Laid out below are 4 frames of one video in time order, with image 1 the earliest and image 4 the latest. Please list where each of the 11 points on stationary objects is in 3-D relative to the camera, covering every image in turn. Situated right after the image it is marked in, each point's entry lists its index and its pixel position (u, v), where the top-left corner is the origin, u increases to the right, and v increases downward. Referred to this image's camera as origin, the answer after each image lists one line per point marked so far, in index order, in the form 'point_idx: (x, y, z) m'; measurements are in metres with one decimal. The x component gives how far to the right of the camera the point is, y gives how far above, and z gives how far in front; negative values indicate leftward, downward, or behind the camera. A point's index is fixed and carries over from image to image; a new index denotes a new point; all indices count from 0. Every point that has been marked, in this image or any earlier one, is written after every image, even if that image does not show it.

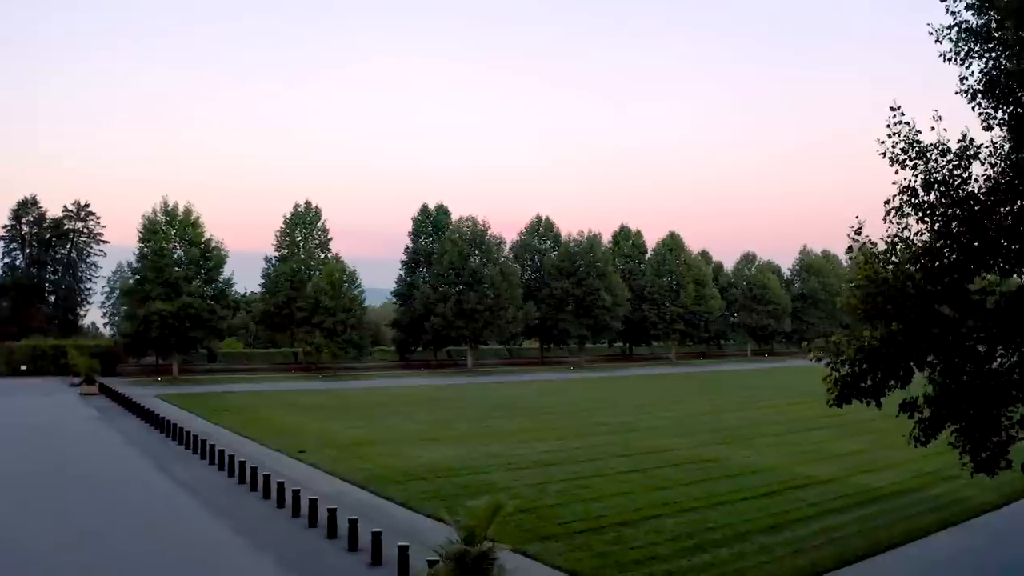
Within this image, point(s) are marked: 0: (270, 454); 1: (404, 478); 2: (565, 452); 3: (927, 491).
0: (-5.7, -4.0, +19.2) m
1: (-2.0, -3.6, +14.9) m
2: (+1.1, -3.5, +16.9) m
3: (+6.2, -3.1, +11.9) m
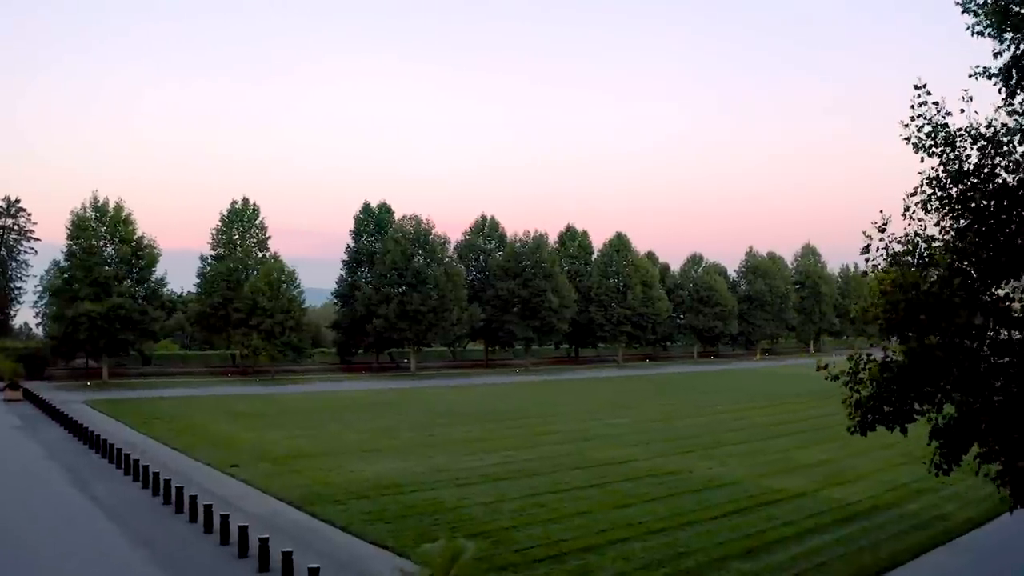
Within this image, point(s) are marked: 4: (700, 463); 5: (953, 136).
0: (-6.9, -4.0, +17.6) m
1: (-2.9, -3.6, +13.6) m
2: (+0.1, -3.5, +15.9) m
3: (+5.5, -3.1, +11.3) m
4: (+3.6, -3.4, +15.2) m
5: (+3.0, +1.0, +5.3) m
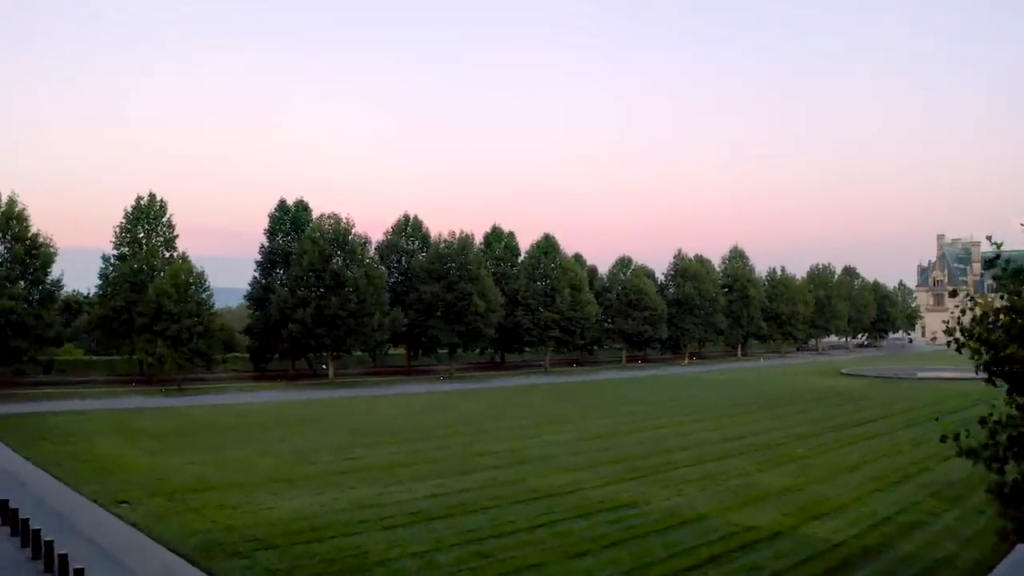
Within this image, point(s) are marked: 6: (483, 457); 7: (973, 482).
0: (-8.2, -4.2, +15.1) m
1: (-3.8, -3.7, +11.5) m
2: (-1.0, -3.7, +14.0) m
3: (+4.8, -3.3, +10.0) m
4: (+2.5, -3.5, +13.7) m
5: (+2.8, +0.9, +3.8) m
6: (-0.7, -3.9, +18.2) m
7: (+8.0, -3.4, +13.9) m
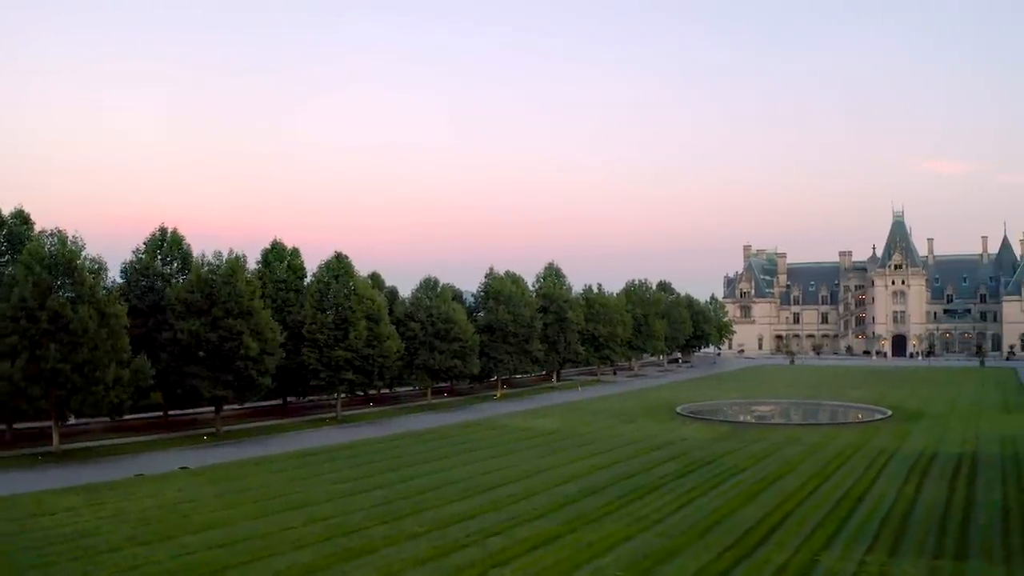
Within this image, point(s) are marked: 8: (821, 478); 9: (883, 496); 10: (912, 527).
0: (-10.2, -5.9, +5.8) m
1: (-5.1, -5.4, +3.4) m
2: (-3.1, -5.3, +6.6) m
3: (+3.6, -4.7, +4.2) m
4: (+0.4, -5.0, +7.1) m
5: (+3.2, -0.6, -2.3) m
6: (-3.8, -5.4, +10.7) m
7: (+5.7, -4.7, +8.8) m
8: (+7.6, -4.7, +19.8) m
9: (+8.2, -4.6, +17.7) m
10: (+7.7, -4.6, +15.5) m
